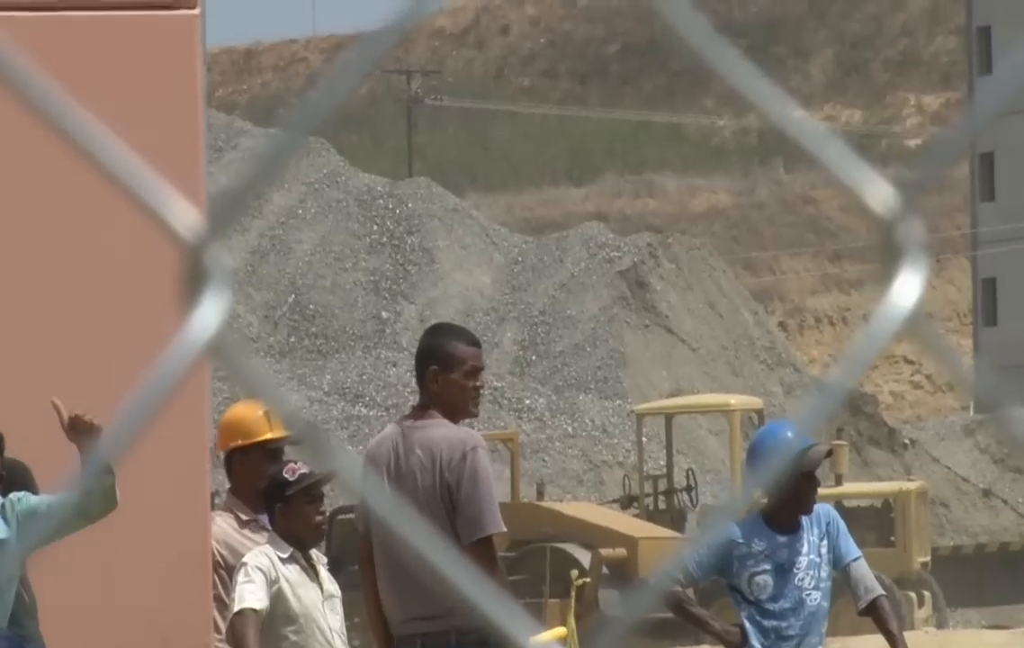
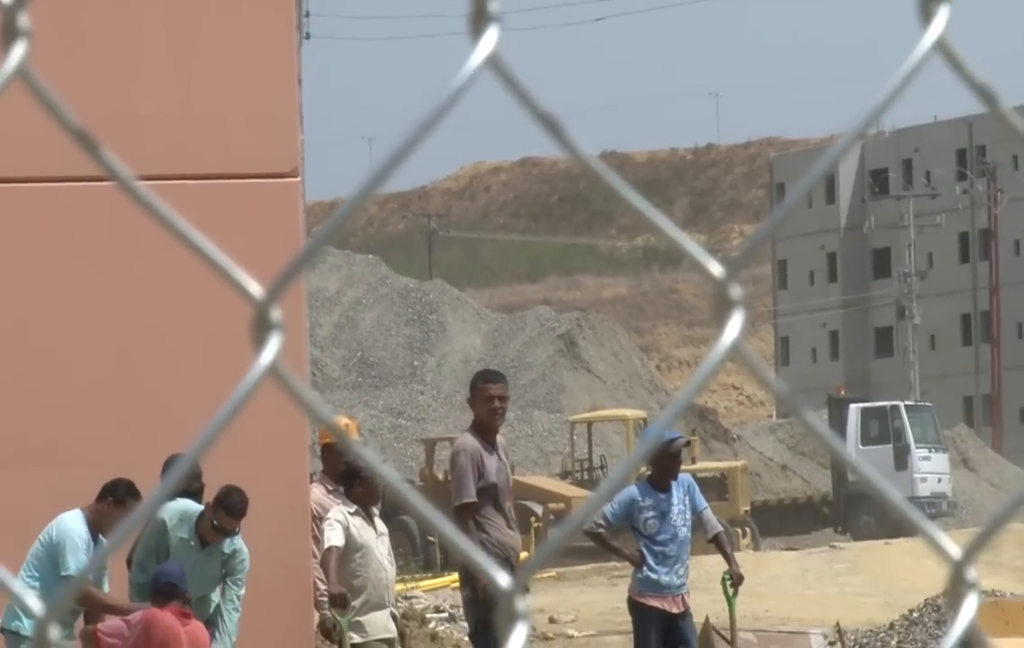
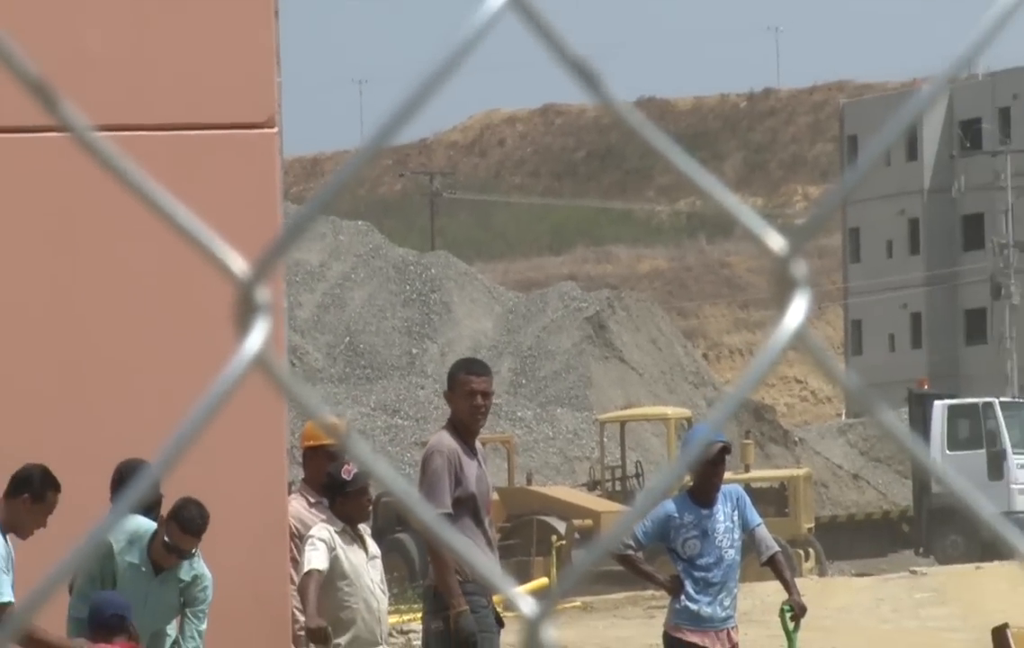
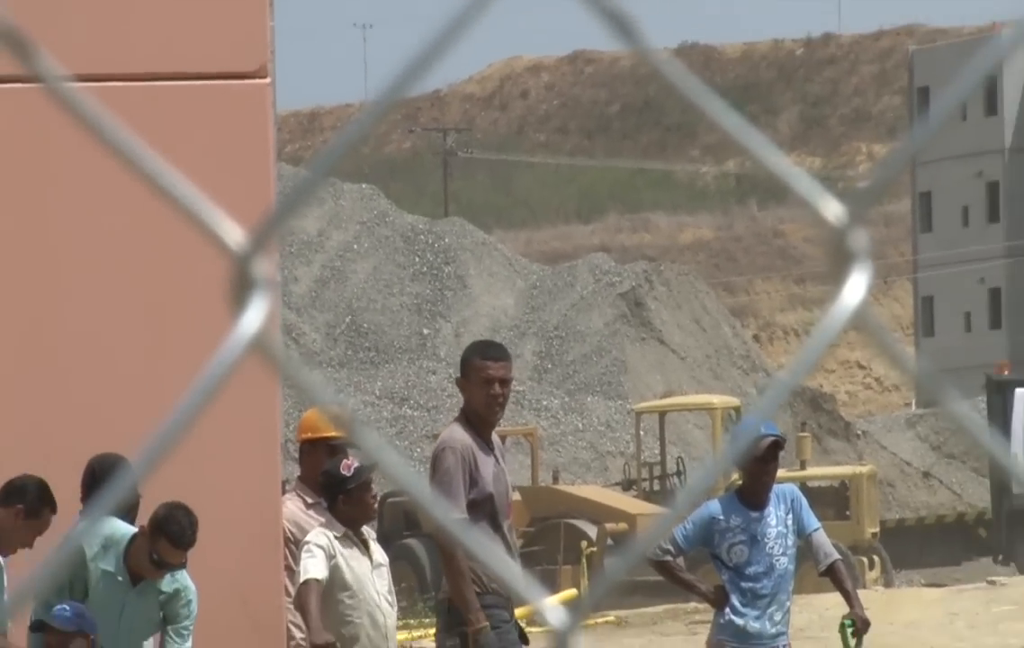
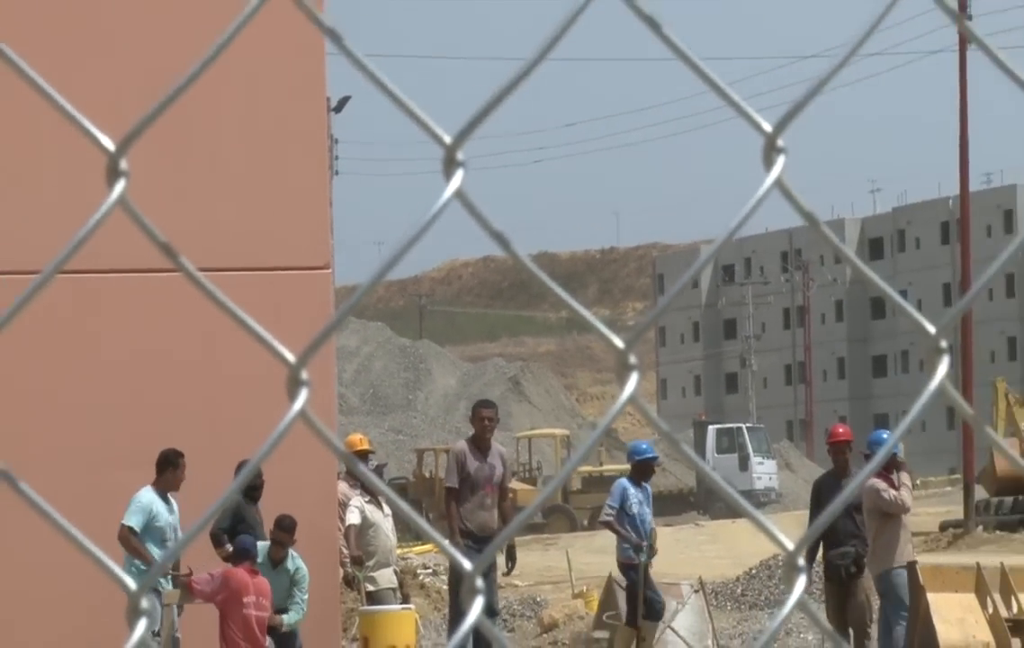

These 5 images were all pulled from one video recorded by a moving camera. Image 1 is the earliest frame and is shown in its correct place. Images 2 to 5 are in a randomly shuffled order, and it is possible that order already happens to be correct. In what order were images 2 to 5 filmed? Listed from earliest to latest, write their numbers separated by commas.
4, 3, 2, 5
